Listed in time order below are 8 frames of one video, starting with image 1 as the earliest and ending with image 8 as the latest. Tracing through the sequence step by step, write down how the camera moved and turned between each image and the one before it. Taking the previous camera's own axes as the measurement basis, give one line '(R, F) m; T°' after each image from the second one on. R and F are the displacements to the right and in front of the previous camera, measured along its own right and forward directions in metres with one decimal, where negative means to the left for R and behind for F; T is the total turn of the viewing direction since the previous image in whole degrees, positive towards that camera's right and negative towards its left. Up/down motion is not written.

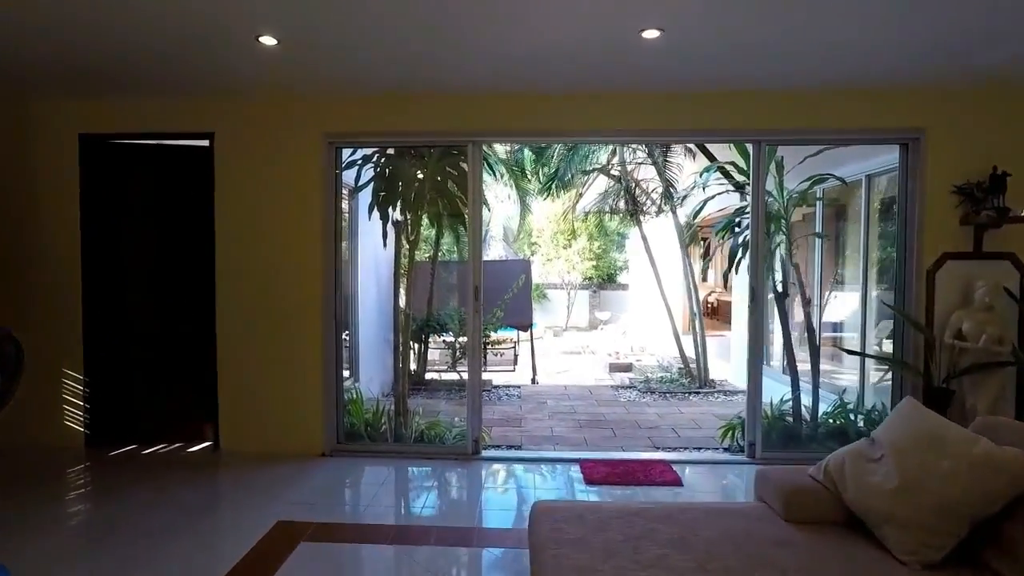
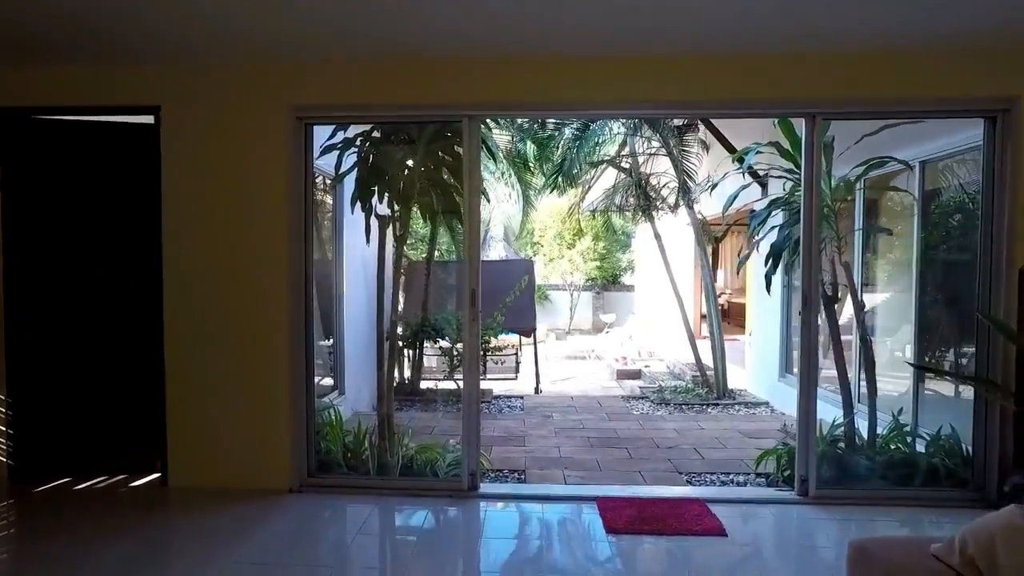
(0.0, +0.6) m; 0°
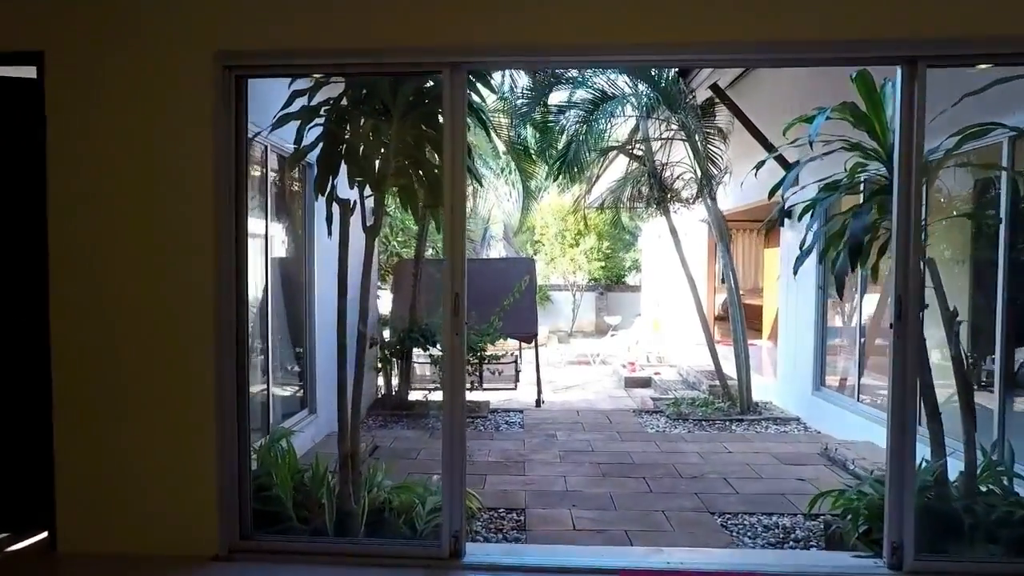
(0.0, +0.8) m; 0°
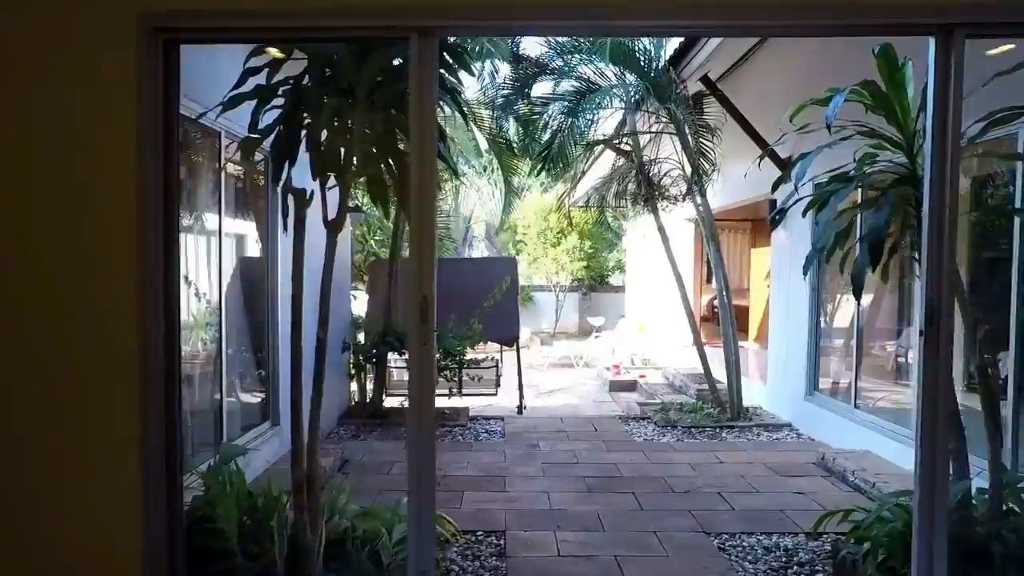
(0.0, +0.3) m; +2°
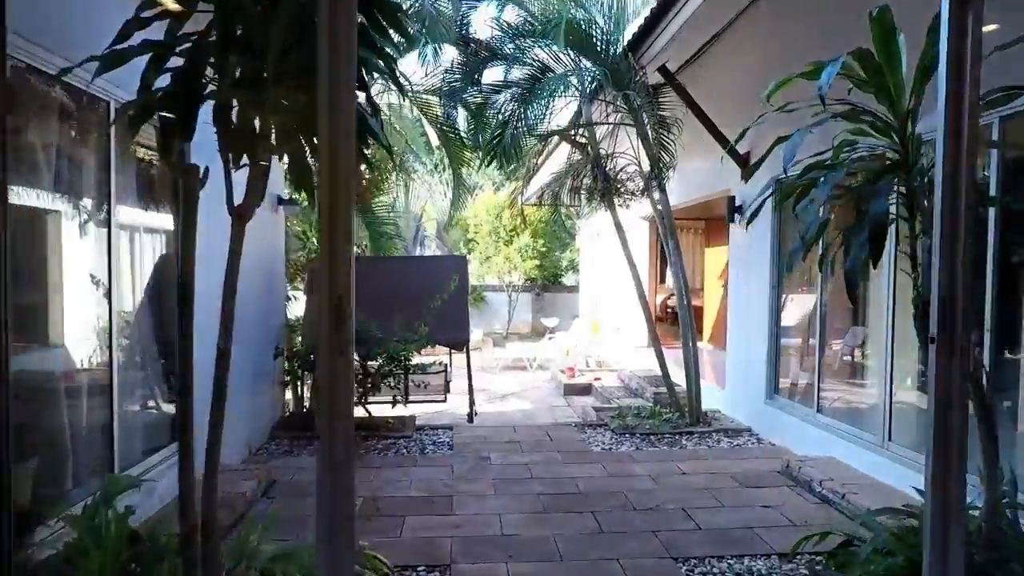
(0.0, +0.4) m; +5°
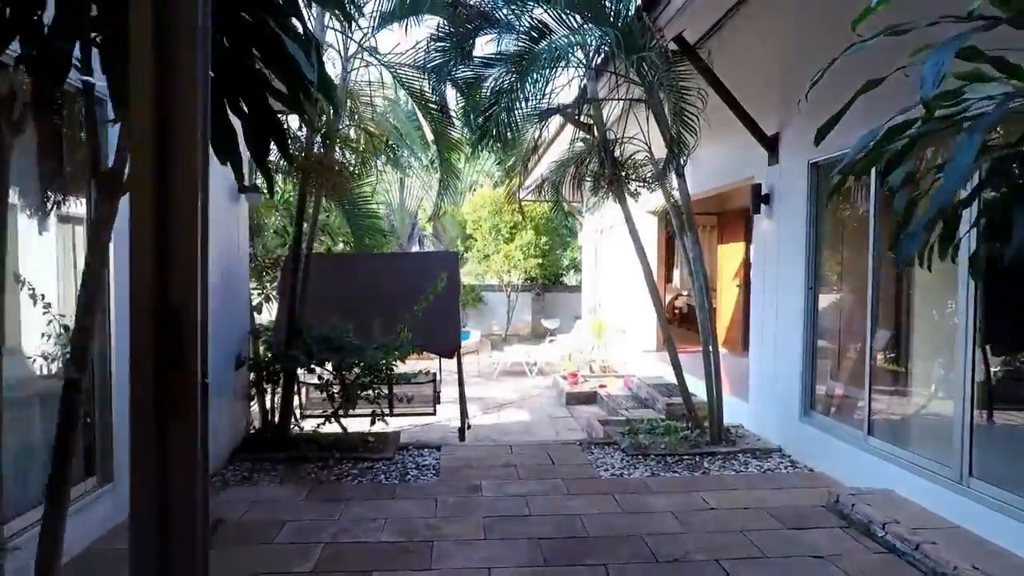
(0.0, +0.7) m; 0°
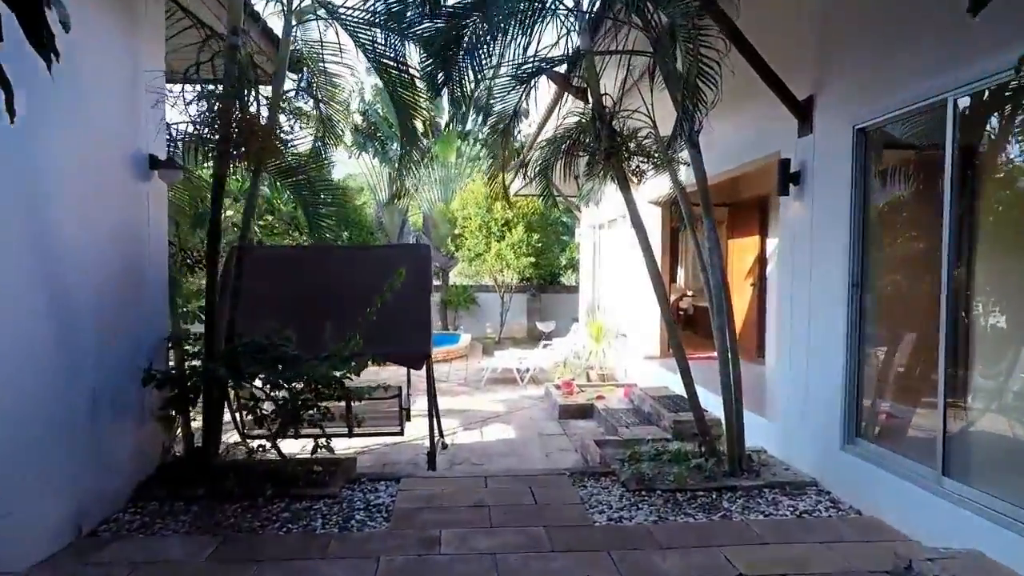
(+0.2, +0.9) m; 0°
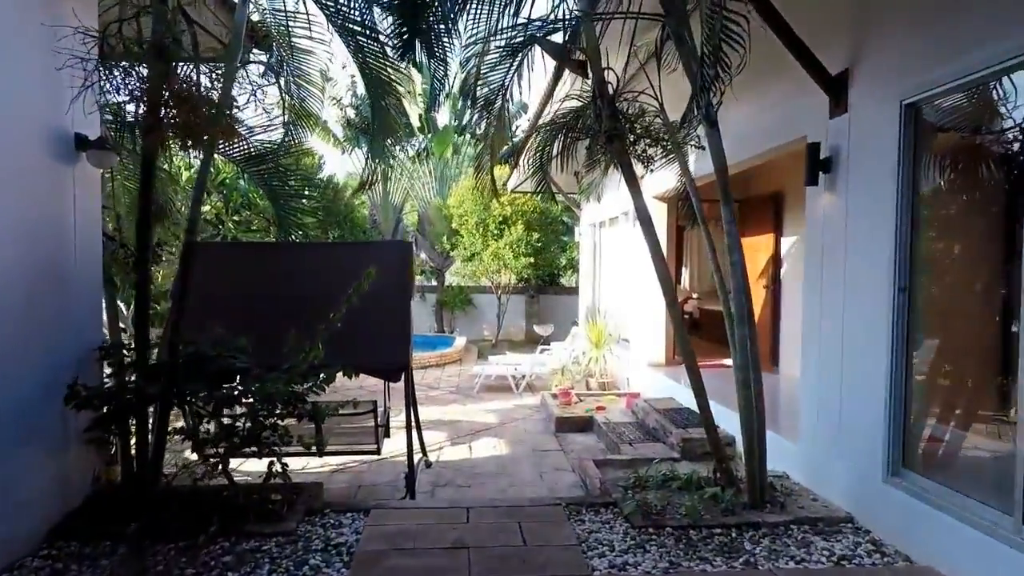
(+0.1, +0.6) m; 0°
